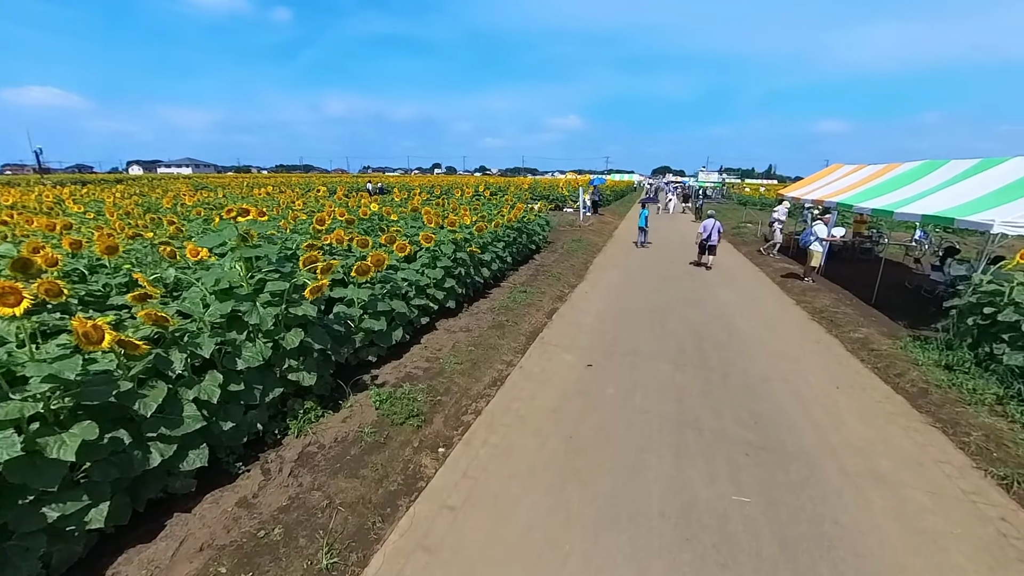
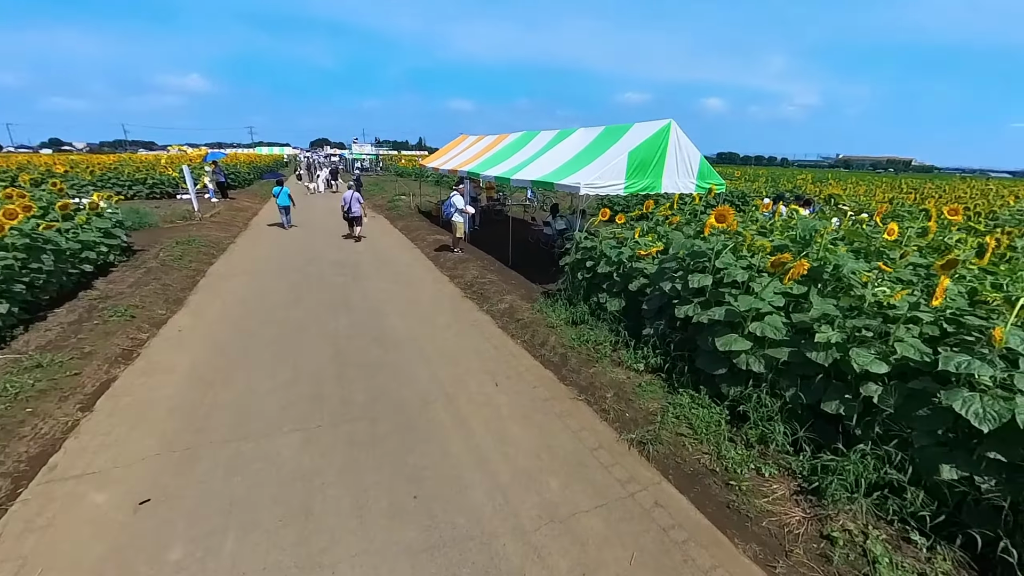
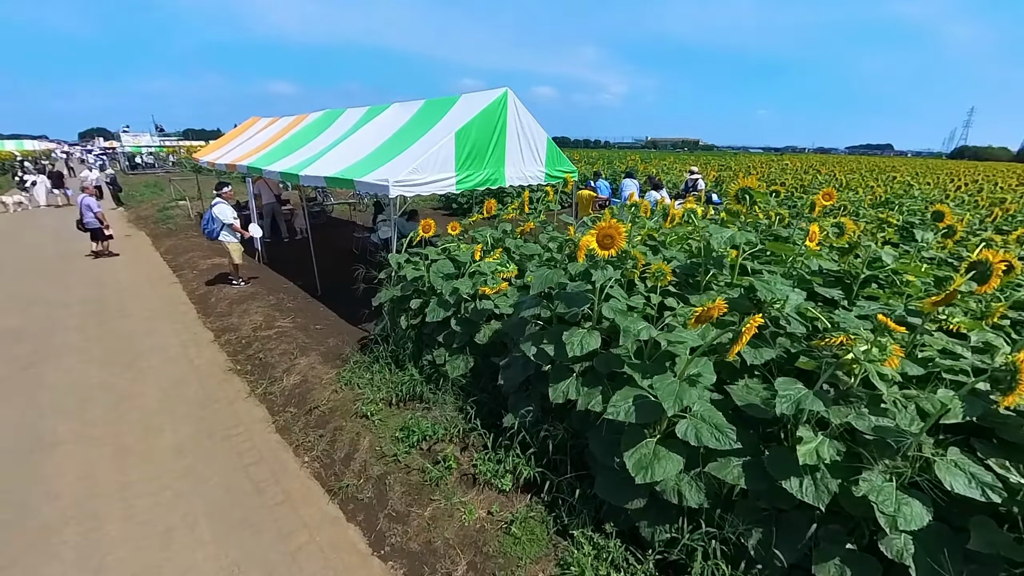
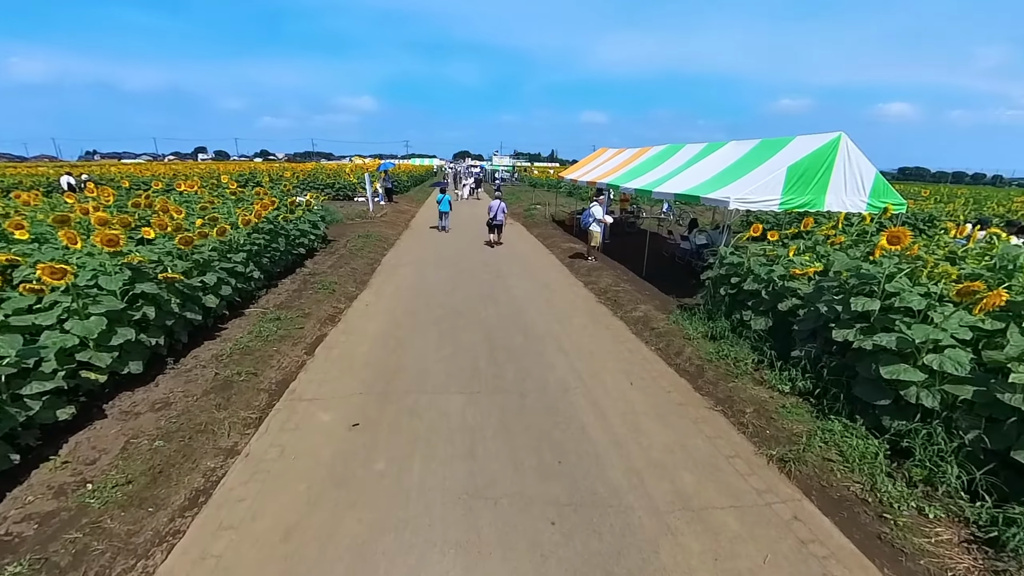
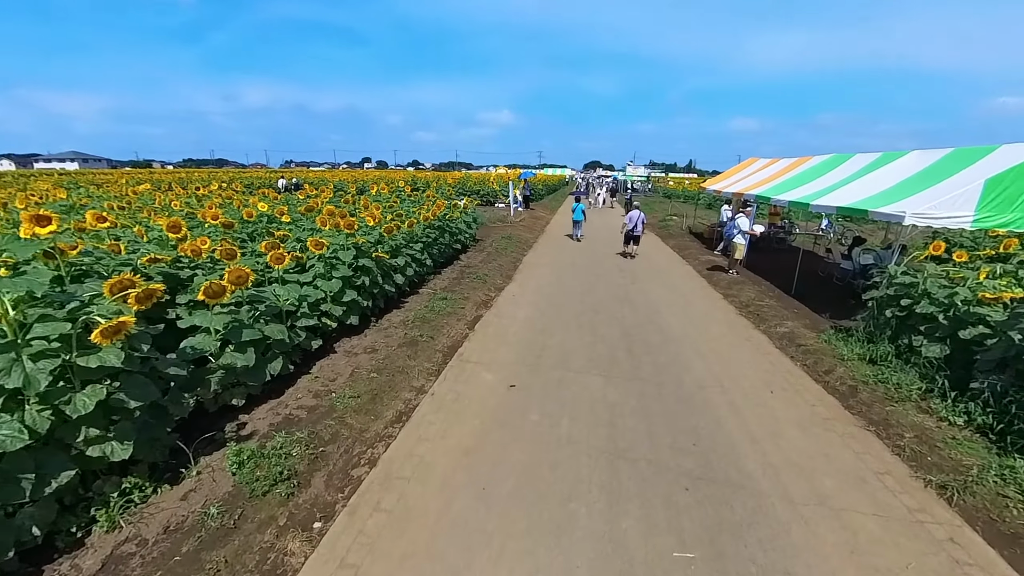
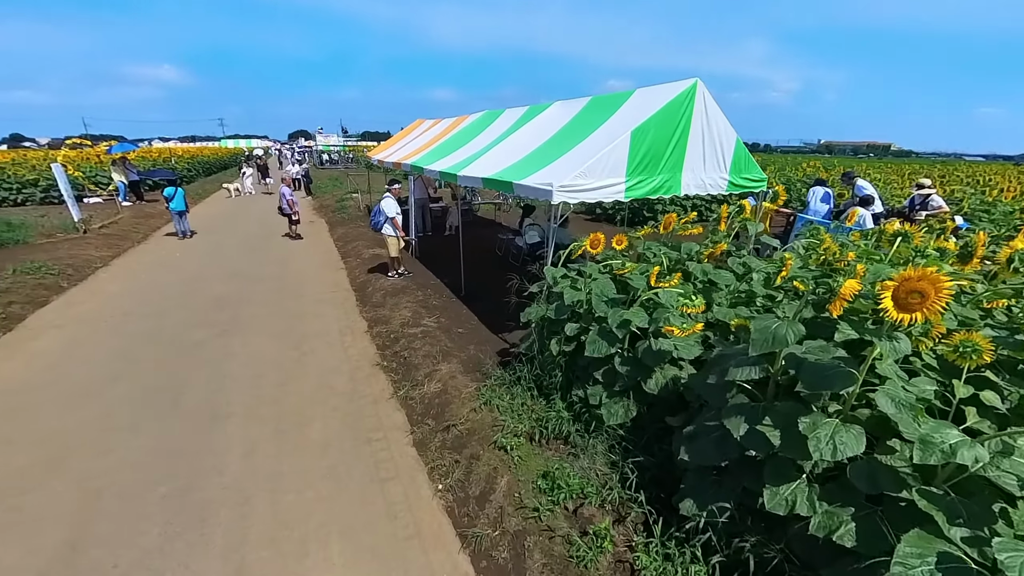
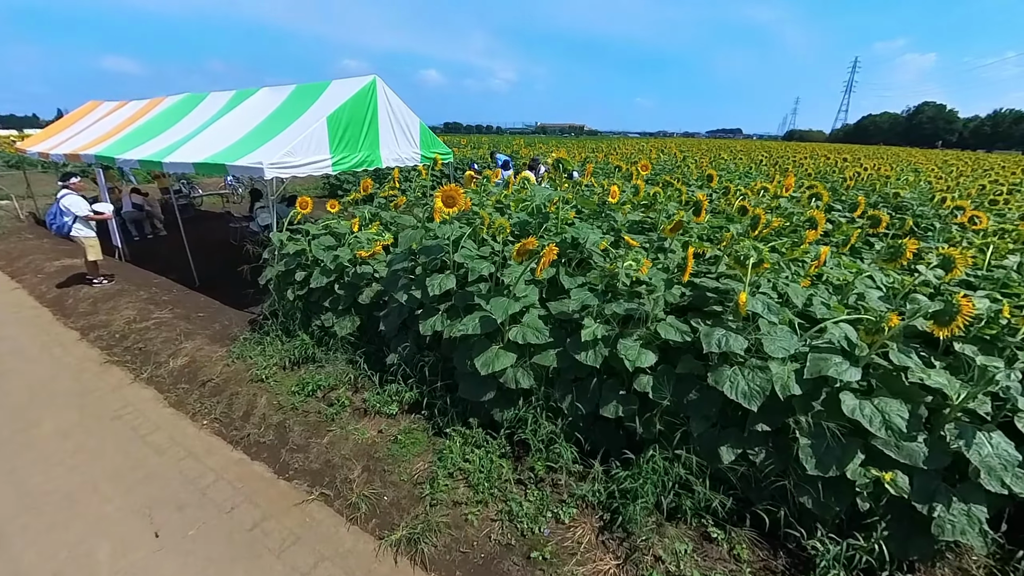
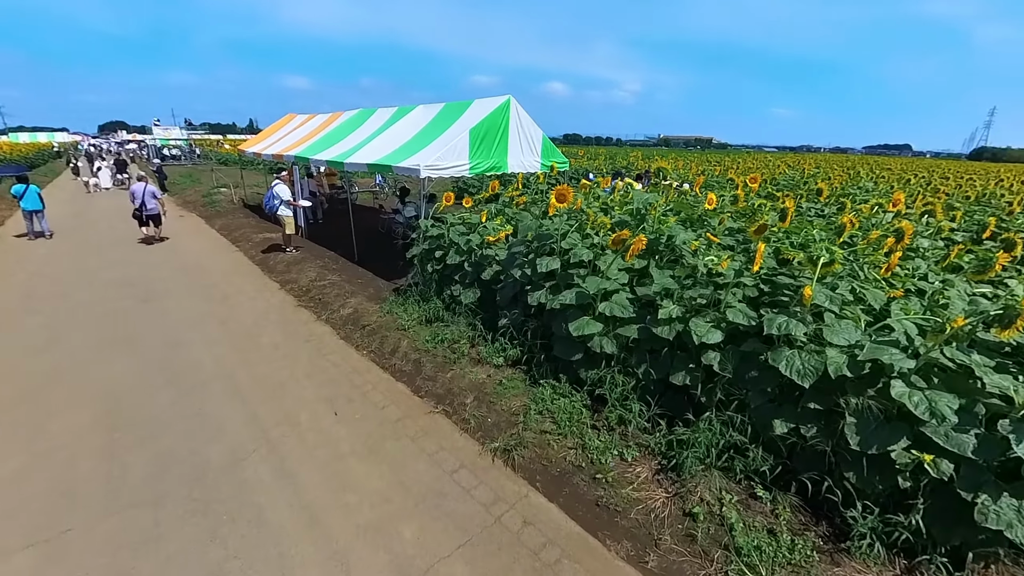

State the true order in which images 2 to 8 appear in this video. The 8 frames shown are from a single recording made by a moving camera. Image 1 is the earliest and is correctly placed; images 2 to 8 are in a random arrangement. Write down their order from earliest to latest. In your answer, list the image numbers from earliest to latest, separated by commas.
5, 4, 2, 8, 7, 3, 6
